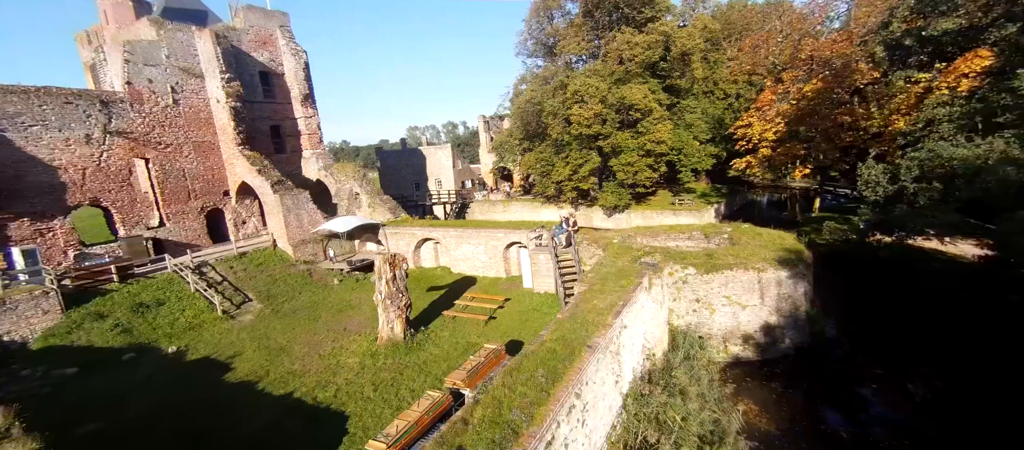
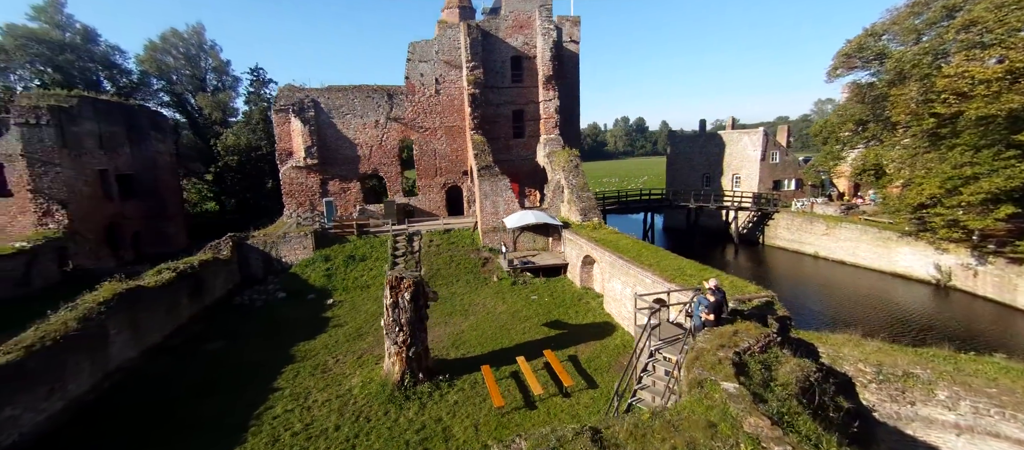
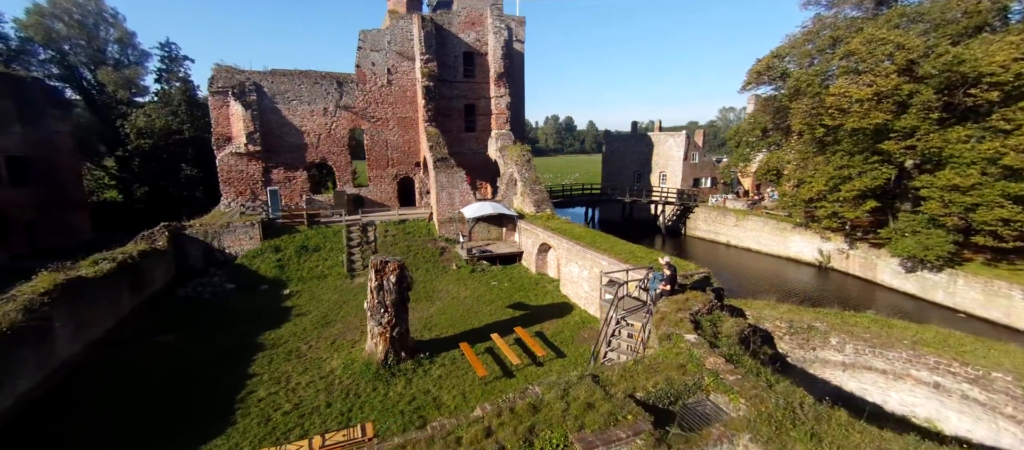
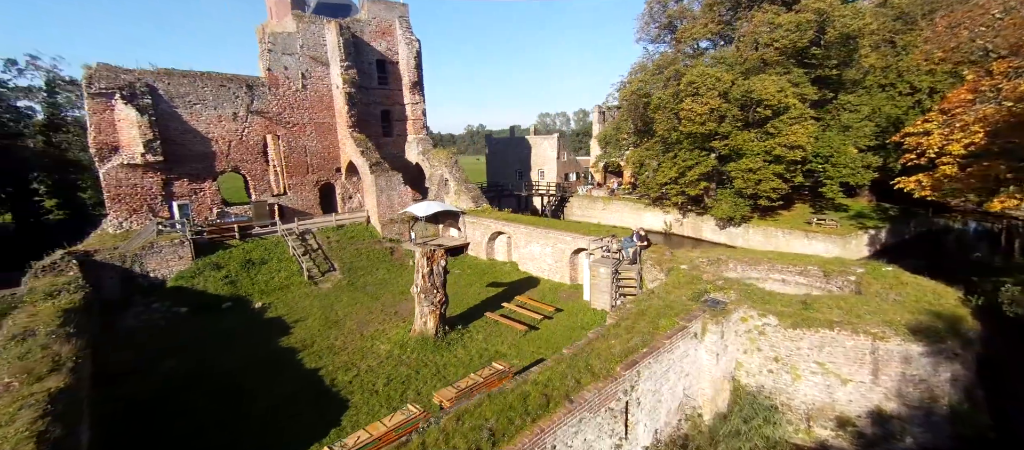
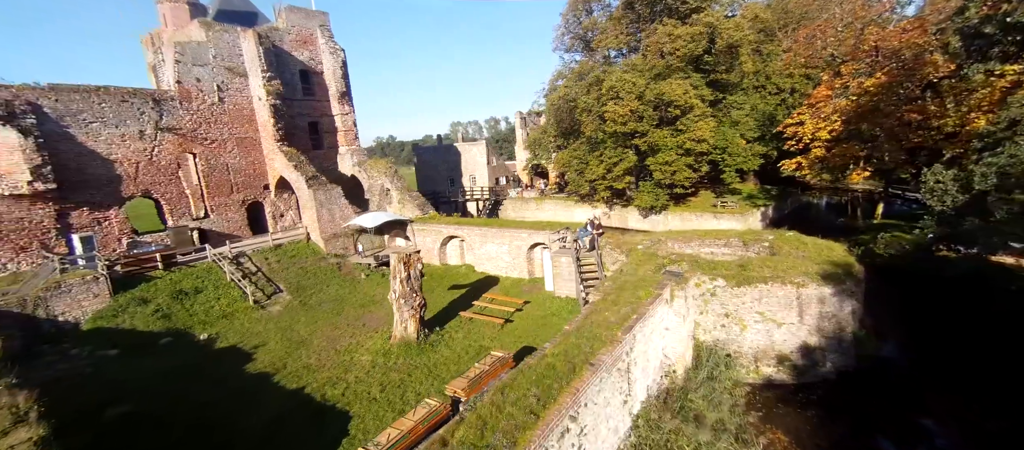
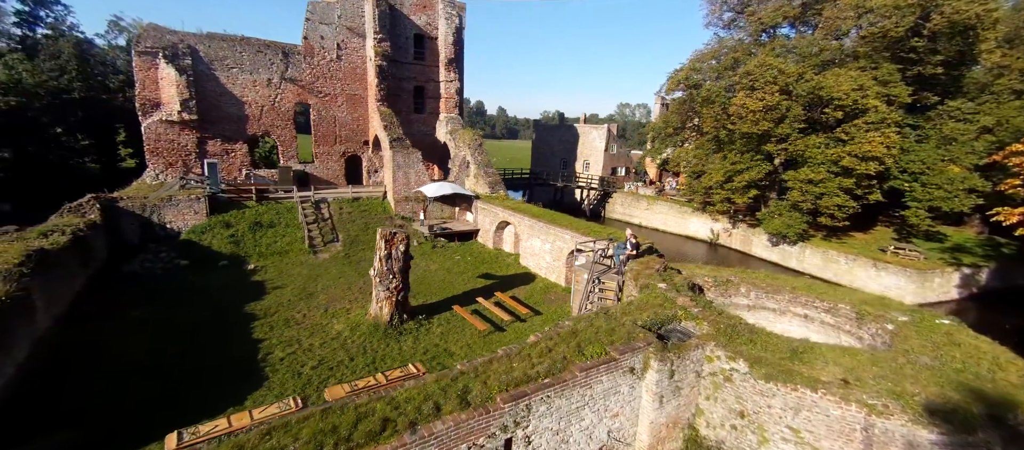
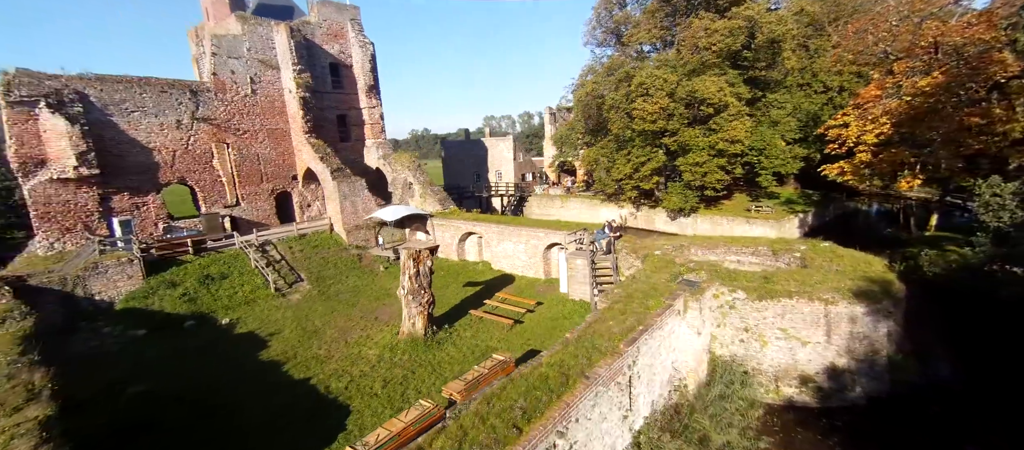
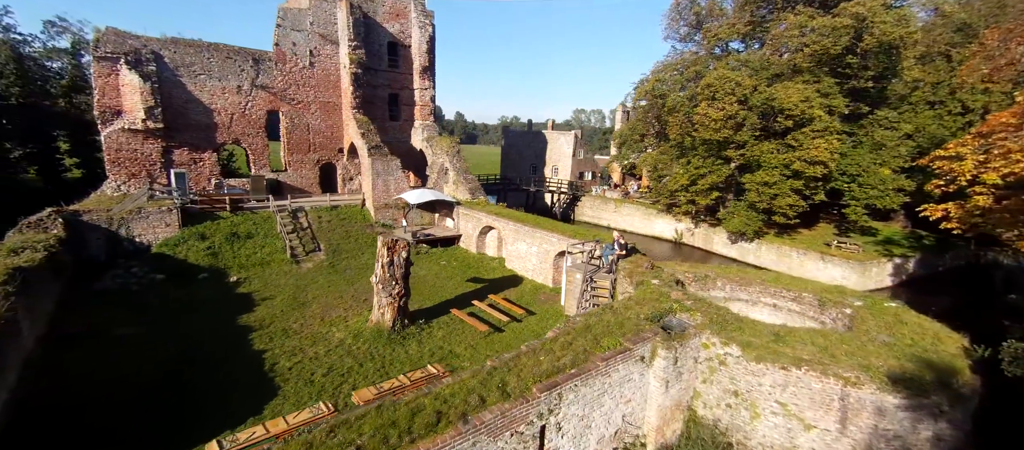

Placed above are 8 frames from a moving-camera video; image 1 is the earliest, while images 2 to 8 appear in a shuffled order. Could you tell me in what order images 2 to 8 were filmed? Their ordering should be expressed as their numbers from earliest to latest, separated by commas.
5, 7, 4, 8, 6, 3, 2
